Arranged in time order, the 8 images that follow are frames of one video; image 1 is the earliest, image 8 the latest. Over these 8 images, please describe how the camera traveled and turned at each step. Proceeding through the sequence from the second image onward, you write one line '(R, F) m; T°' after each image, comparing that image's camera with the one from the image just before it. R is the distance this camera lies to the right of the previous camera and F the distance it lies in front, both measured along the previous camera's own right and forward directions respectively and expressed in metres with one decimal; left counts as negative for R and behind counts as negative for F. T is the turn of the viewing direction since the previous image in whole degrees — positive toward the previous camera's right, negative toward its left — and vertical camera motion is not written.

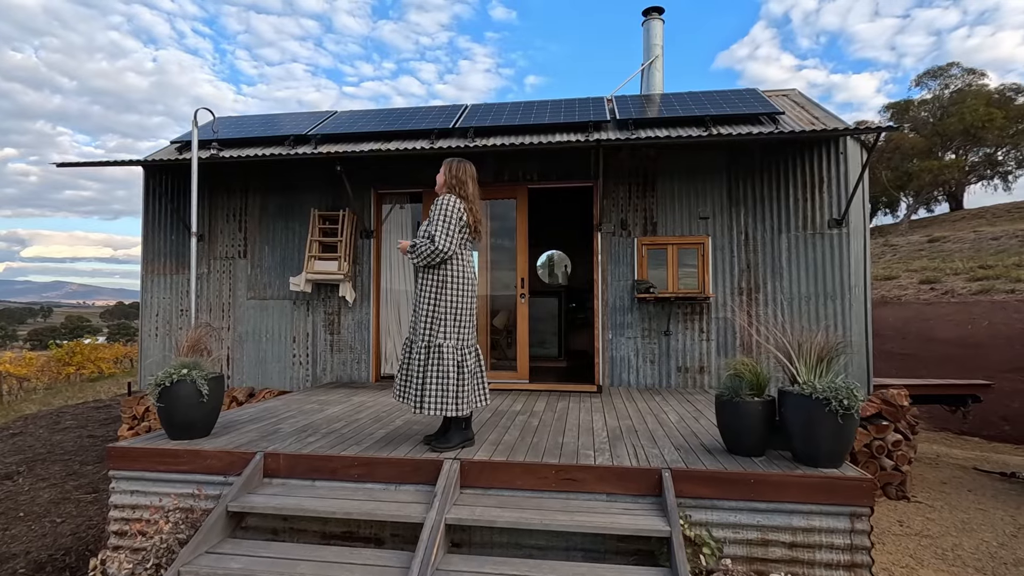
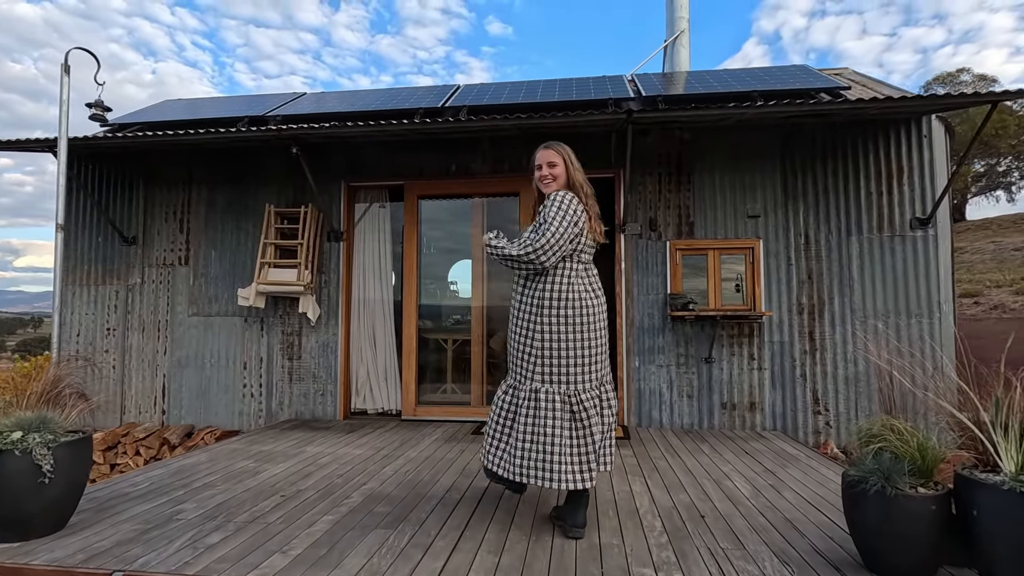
(-0.1, +1.1) m; 0°
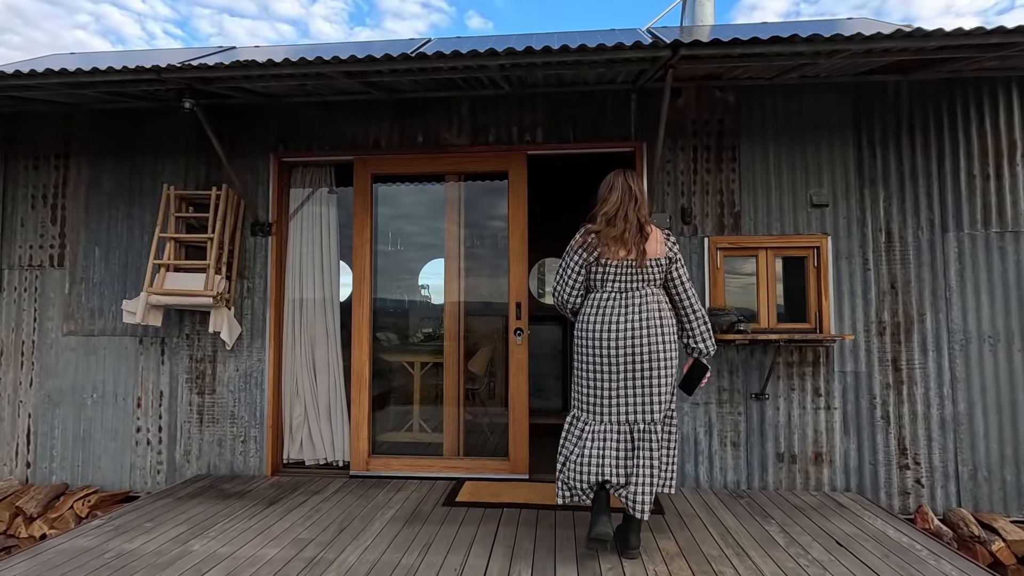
(0.0, +1.1) m; +2°
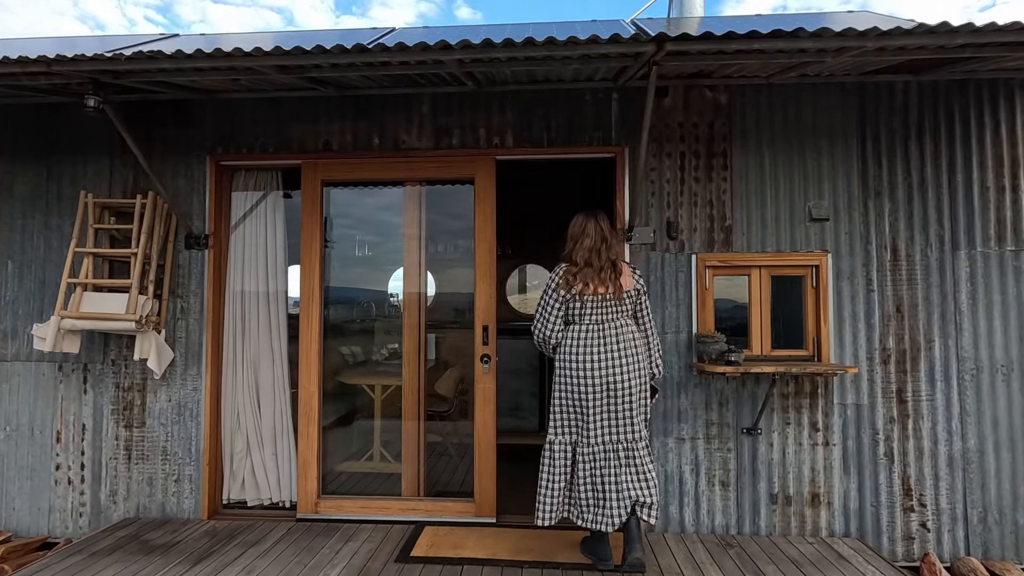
(+0.1, +0.3) m; +1°
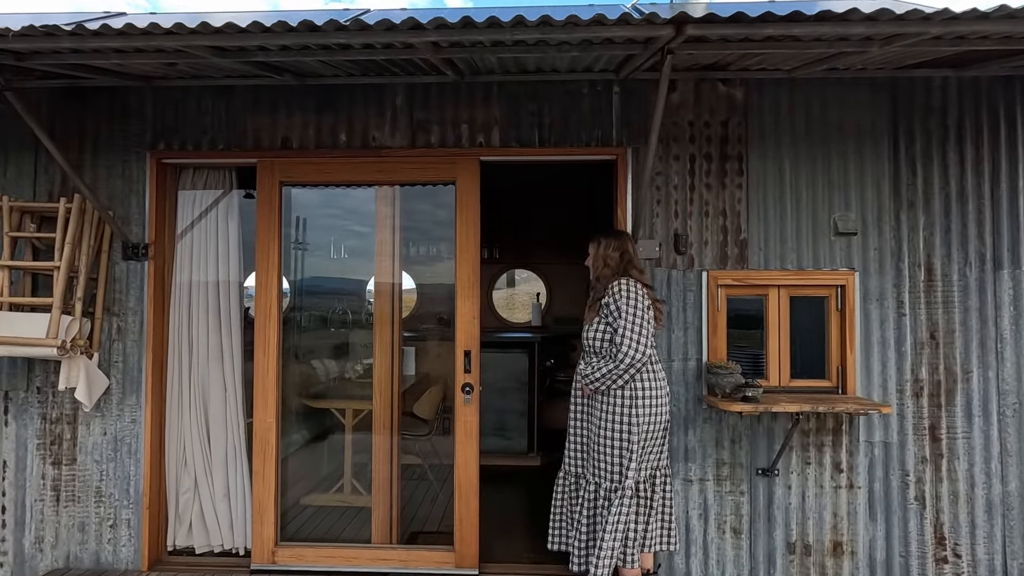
(0.0, +0.4) m; +1°
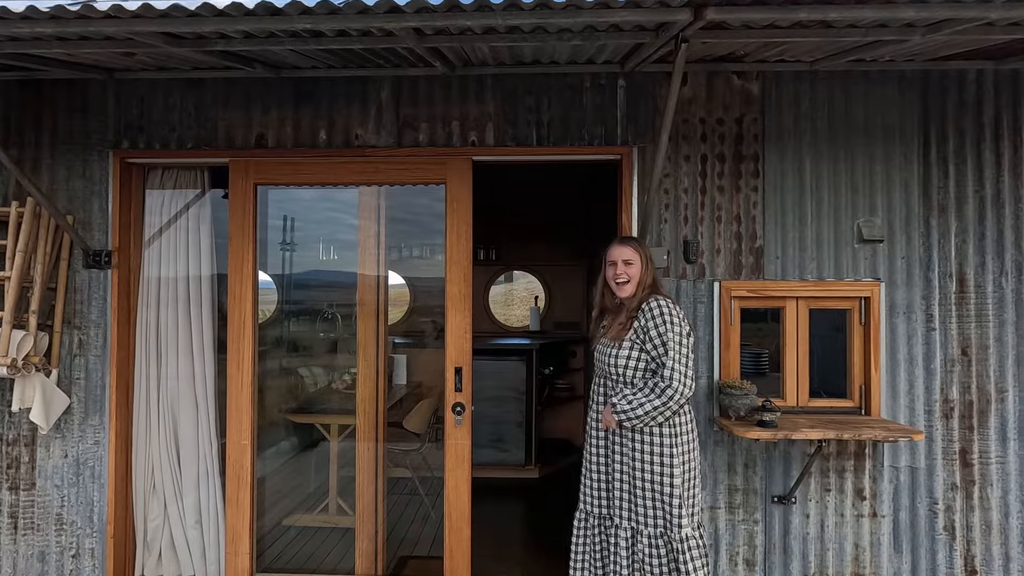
(0.0, +0.2) m; 0°
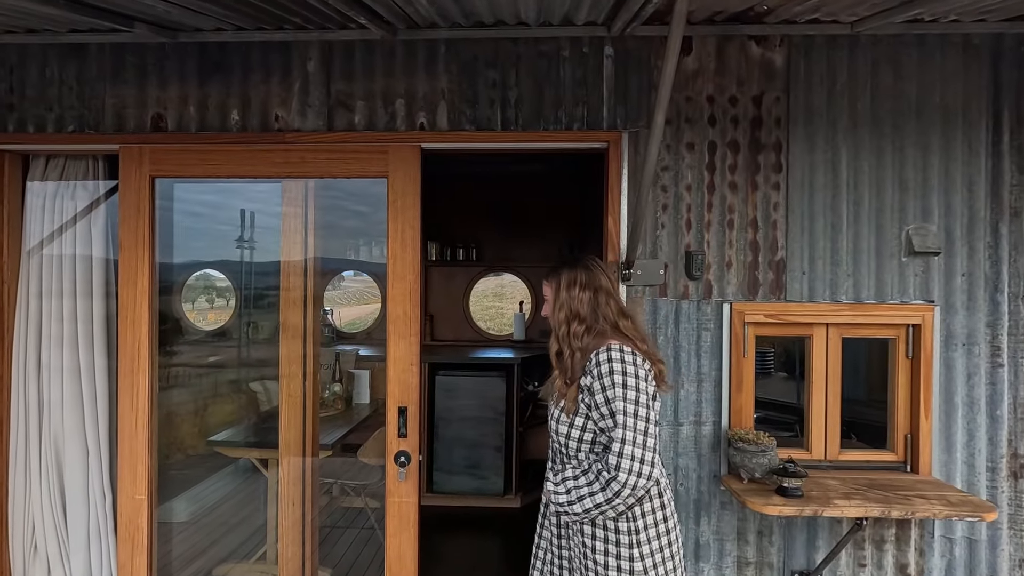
(+0.2, +0.5) m; 0°
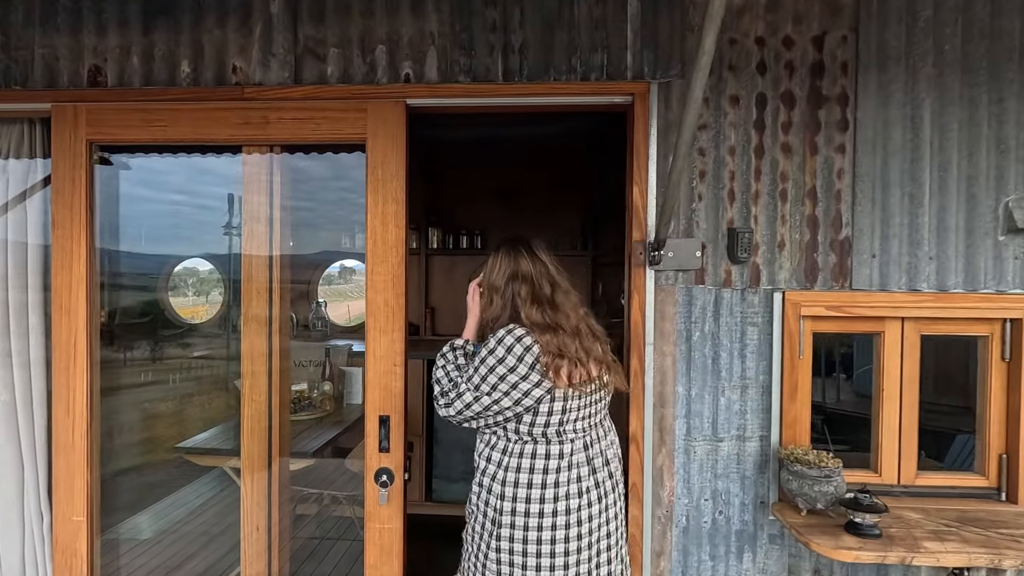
(0.0, +0.3) m; -1°
